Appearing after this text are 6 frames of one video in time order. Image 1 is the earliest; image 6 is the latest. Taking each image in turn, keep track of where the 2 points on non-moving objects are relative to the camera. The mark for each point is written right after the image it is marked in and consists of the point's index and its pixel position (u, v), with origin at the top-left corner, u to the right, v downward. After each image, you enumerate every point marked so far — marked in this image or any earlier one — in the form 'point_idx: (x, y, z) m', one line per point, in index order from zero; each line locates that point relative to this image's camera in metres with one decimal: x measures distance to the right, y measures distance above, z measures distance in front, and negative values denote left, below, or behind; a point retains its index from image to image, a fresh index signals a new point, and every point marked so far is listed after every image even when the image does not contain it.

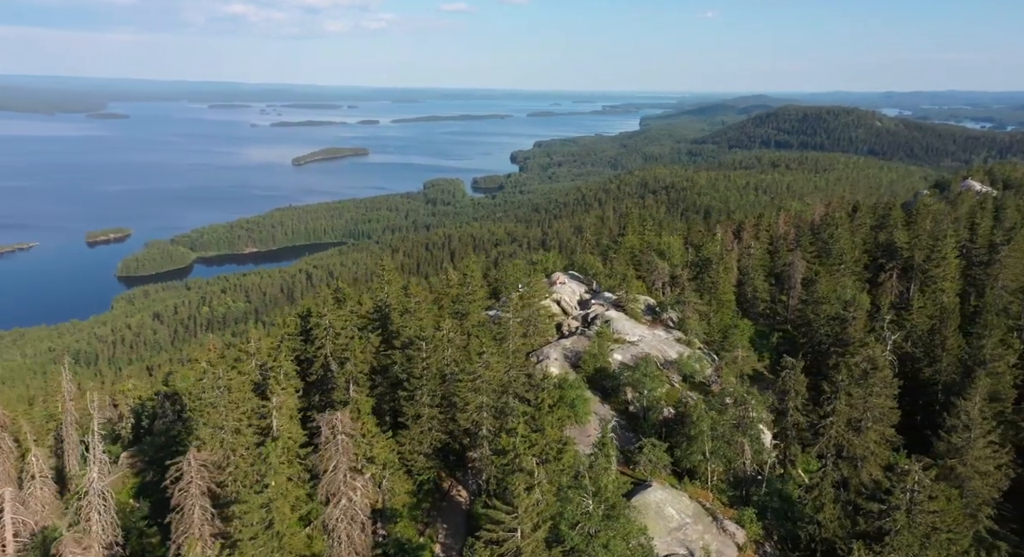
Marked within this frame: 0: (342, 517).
0: (-5.4, -7.3, +19.8) m
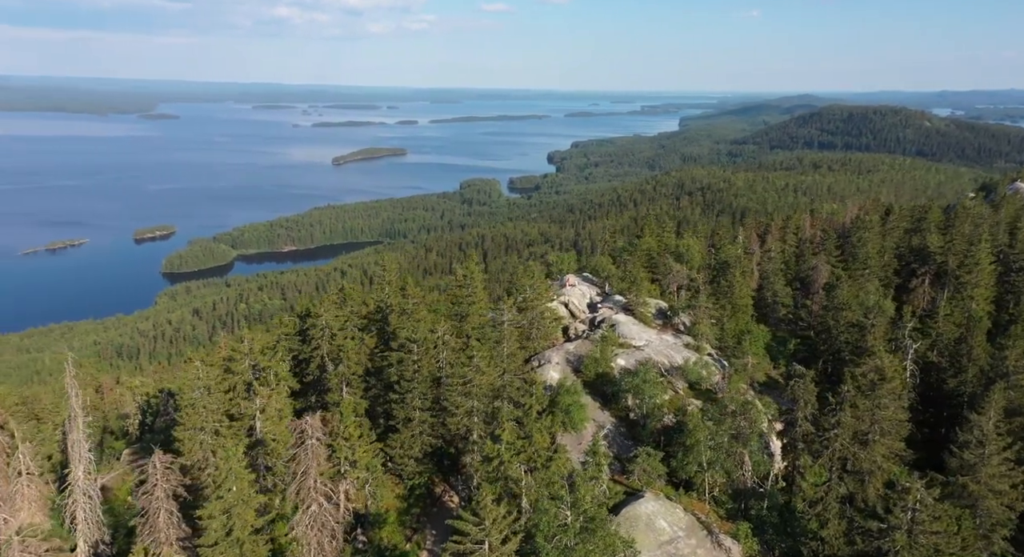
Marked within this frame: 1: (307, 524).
0: (-6.1, -7.3, +19.6) m
1: (-6.4, -7.4, +19.7) m
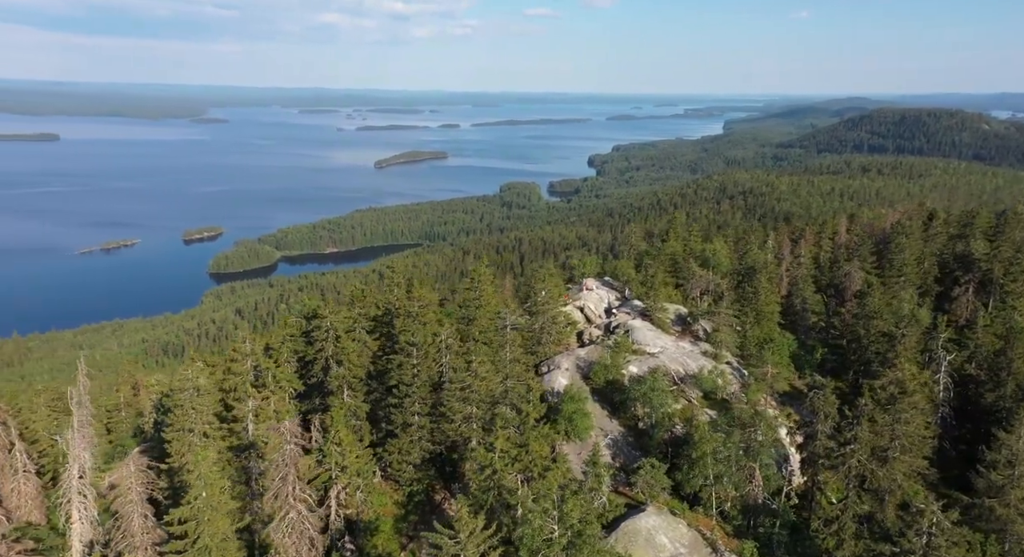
0: (-6.4, -7.3, +19.2) m
1: (-6.8, -7.4, +19.4) m
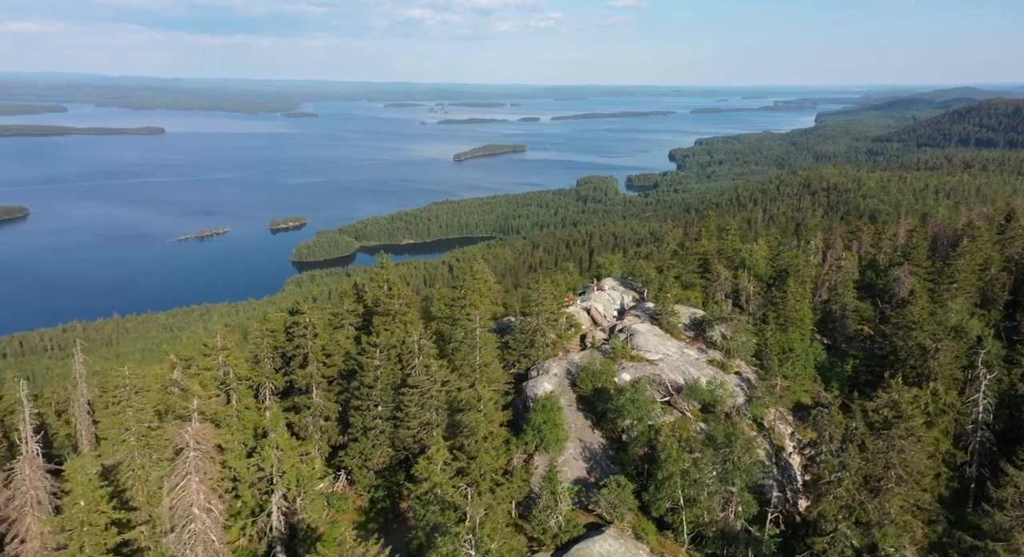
0: (-8.4, -7.3, +18.8) m
1: (-8.7, -7.4, +19.0) m
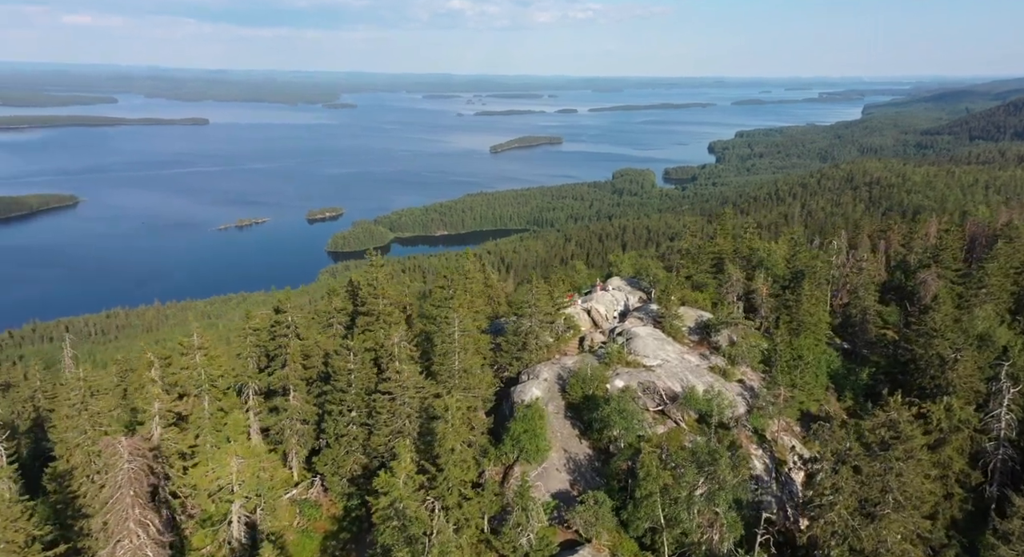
0: (-9.5, -7.4, +18.2) m
1: (-9.8, -7.4, +18.4) m
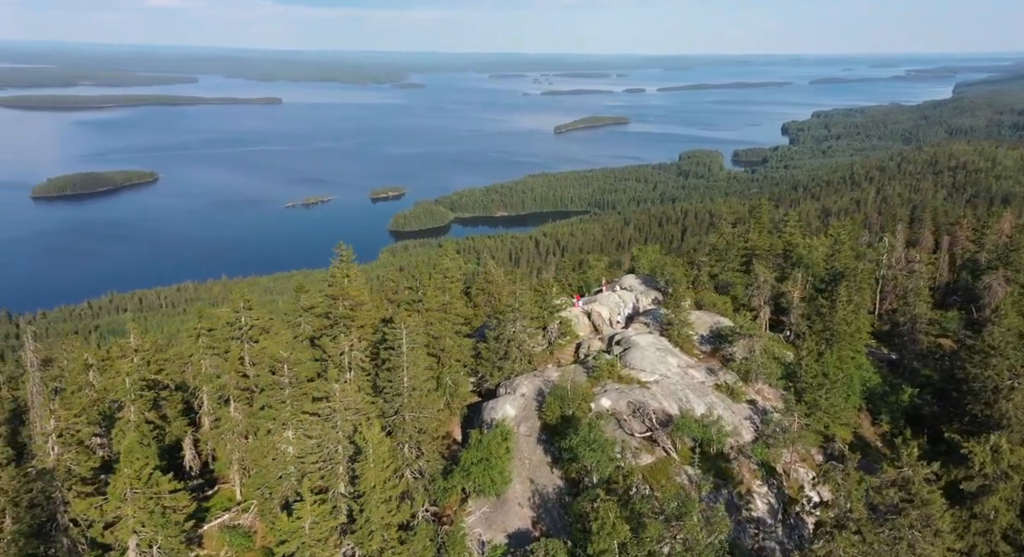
0: (-11.6, -7.5, +16.1) m
1: (-11.9, -7.6, +16.2) m
